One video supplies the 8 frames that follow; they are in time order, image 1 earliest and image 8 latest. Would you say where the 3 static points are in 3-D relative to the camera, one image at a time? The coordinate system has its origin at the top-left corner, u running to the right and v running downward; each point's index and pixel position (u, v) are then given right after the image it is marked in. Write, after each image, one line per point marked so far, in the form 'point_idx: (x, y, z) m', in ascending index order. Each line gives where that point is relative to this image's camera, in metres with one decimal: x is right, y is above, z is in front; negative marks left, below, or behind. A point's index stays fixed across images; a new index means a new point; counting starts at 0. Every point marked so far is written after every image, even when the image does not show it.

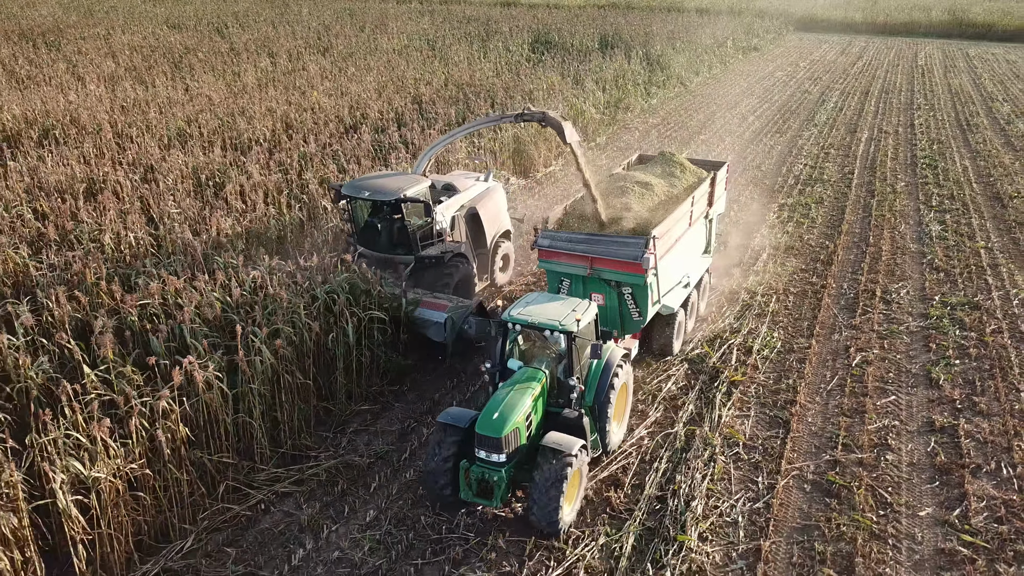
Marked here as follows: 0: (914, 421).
0: (+2.9, -1.0, +6.0) m
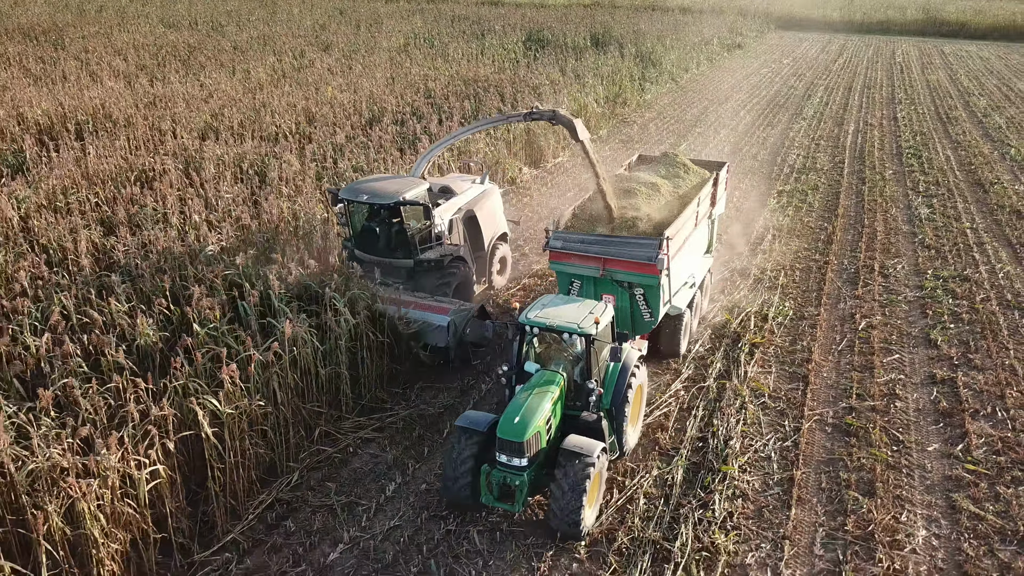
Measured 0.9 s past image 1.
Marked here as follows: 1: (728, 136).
0: (+3.3, -0.7, +6.7) m
1: (+4.2, +2.9, +15.9) m
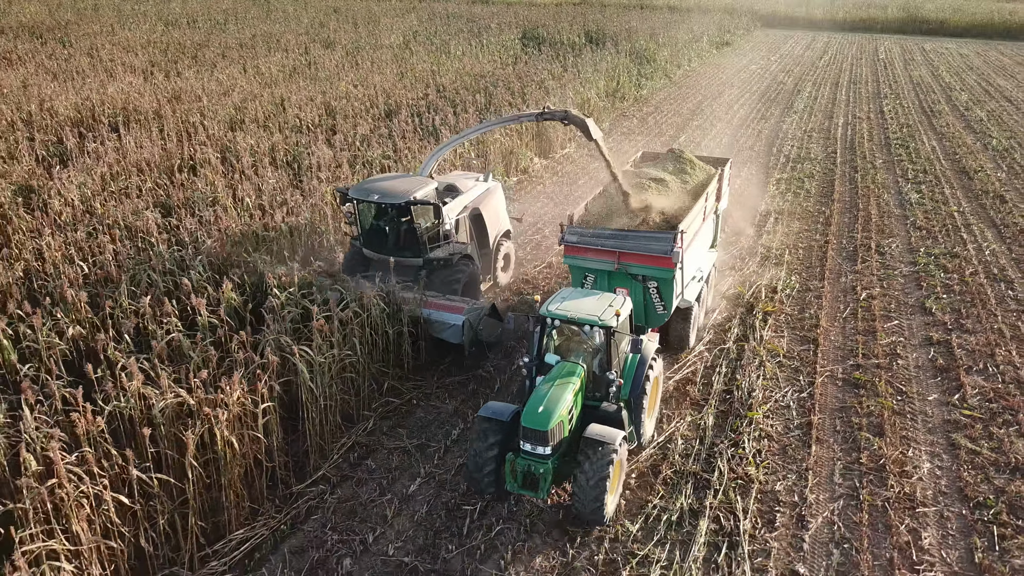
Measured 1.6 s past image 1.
0: (+3.6, -0.4, +7.4) m
1: (+4.3, +3.2, +16.6) m
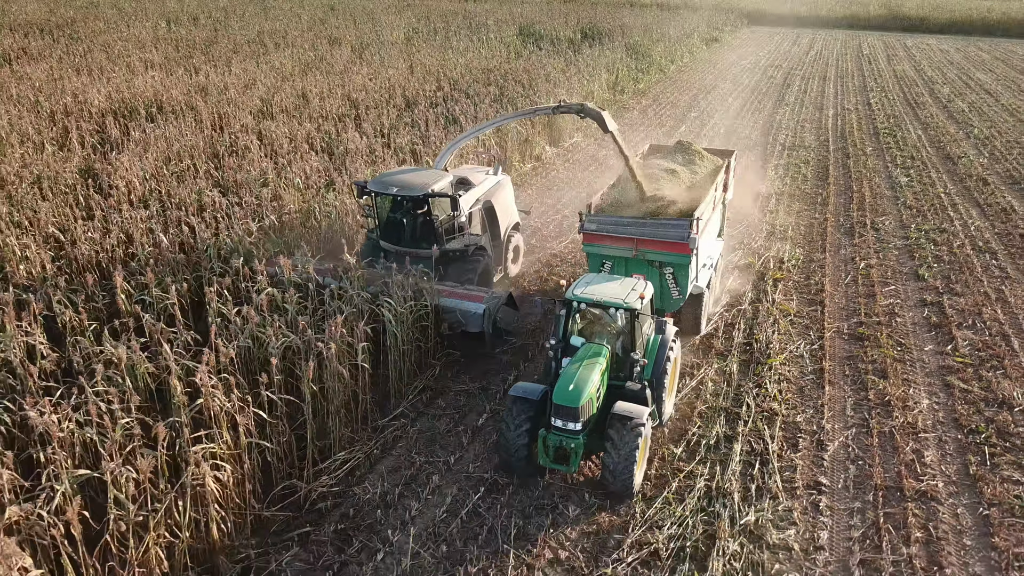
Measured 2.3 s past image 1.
0: (+3.9, -0.1, +8.2) m
1: (+4.4, +3.6, +17.4) m
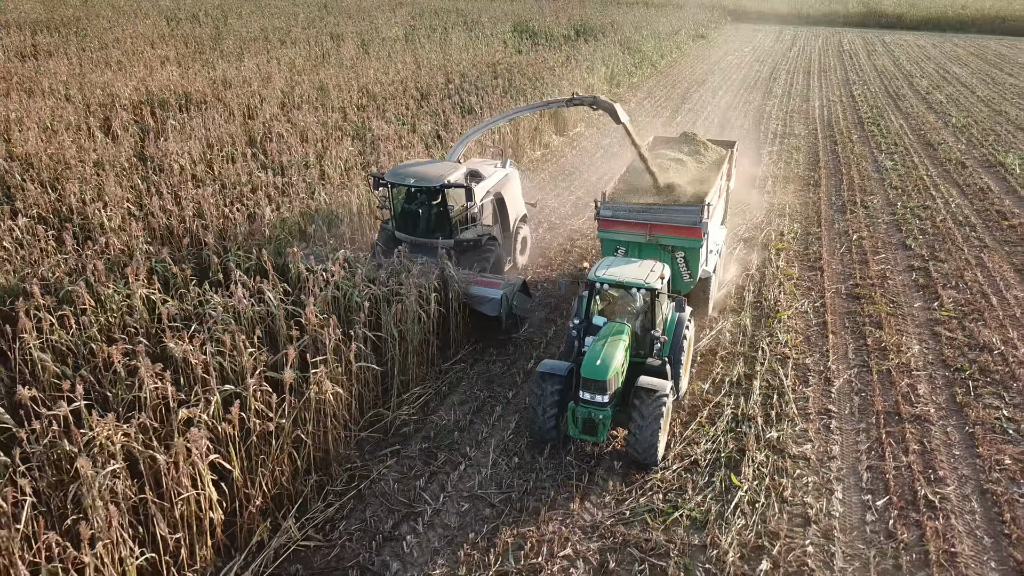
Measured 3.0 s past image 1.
0: (+4.2, +0.2, +9.0) m
1: (+4.5, +3.9, +18.3) m
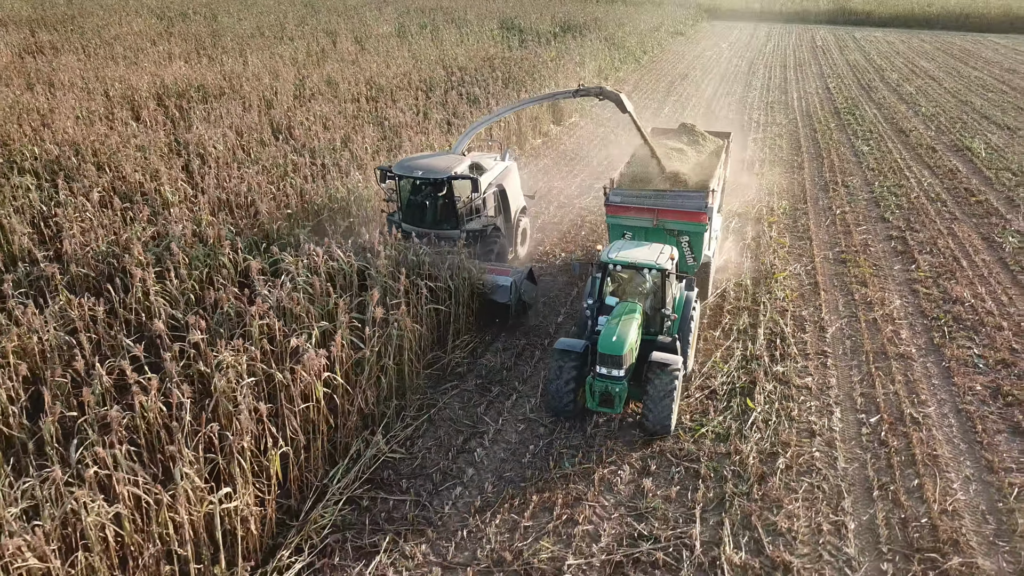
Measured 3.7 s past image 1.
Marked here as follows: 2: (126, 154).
0: (+4.4, +0.6, +10.0) m
1: (+4.3, +4.3, +19.2) m
2: (-4.4, +1.5, +9.4) m
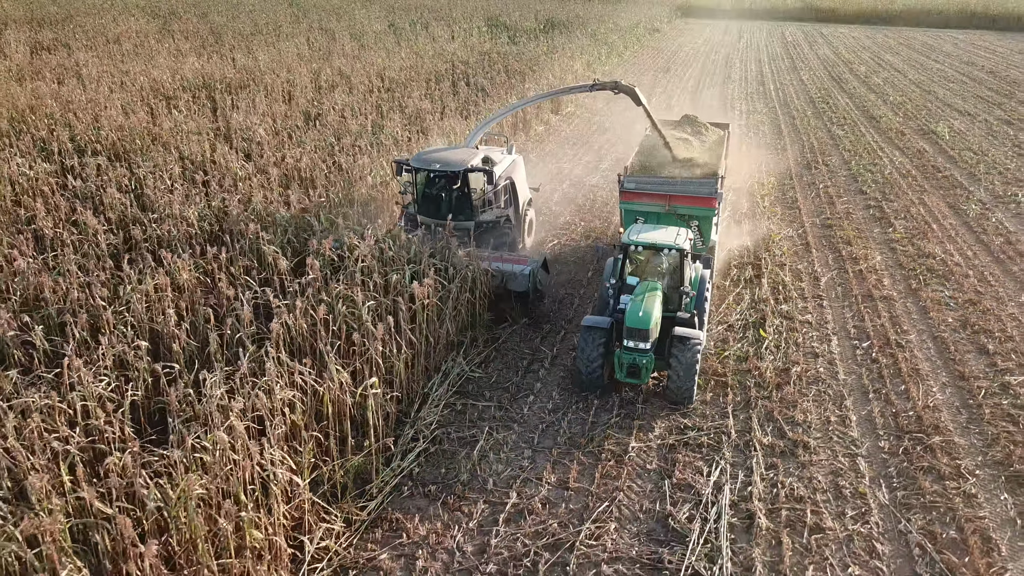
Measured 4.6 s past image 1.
0: (+4.7, +1.1, +11.2) m
1: (+4.2, +4.8, +20.4) m
2: (-4.1, +1.9, +10.3) m
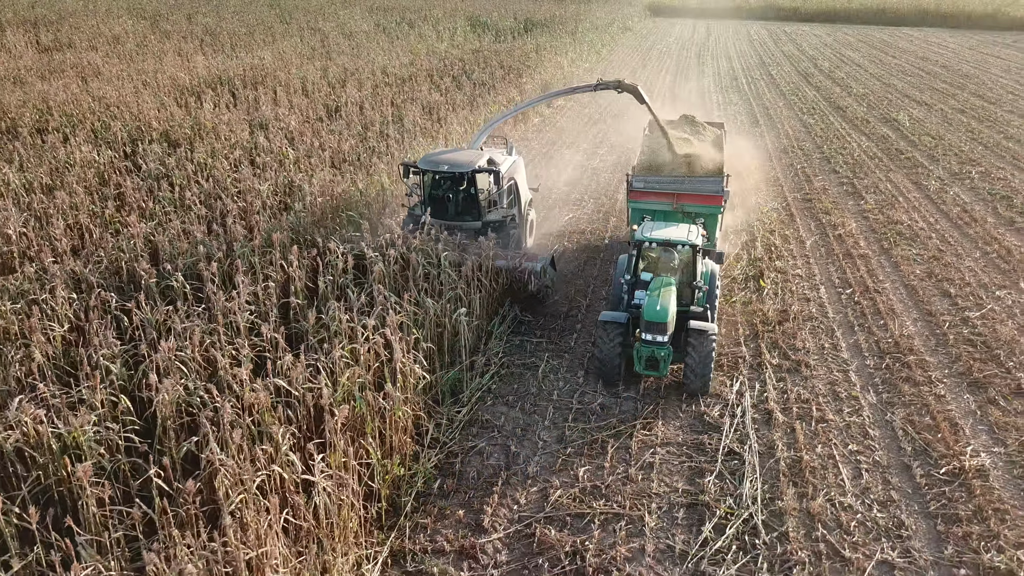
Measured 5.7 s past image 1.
0: (+4.9, +1.6, +12.5) m
1: (+3.9, +5.3, +21.7) m
2: (-3.9, +2.2, +11.3) m
